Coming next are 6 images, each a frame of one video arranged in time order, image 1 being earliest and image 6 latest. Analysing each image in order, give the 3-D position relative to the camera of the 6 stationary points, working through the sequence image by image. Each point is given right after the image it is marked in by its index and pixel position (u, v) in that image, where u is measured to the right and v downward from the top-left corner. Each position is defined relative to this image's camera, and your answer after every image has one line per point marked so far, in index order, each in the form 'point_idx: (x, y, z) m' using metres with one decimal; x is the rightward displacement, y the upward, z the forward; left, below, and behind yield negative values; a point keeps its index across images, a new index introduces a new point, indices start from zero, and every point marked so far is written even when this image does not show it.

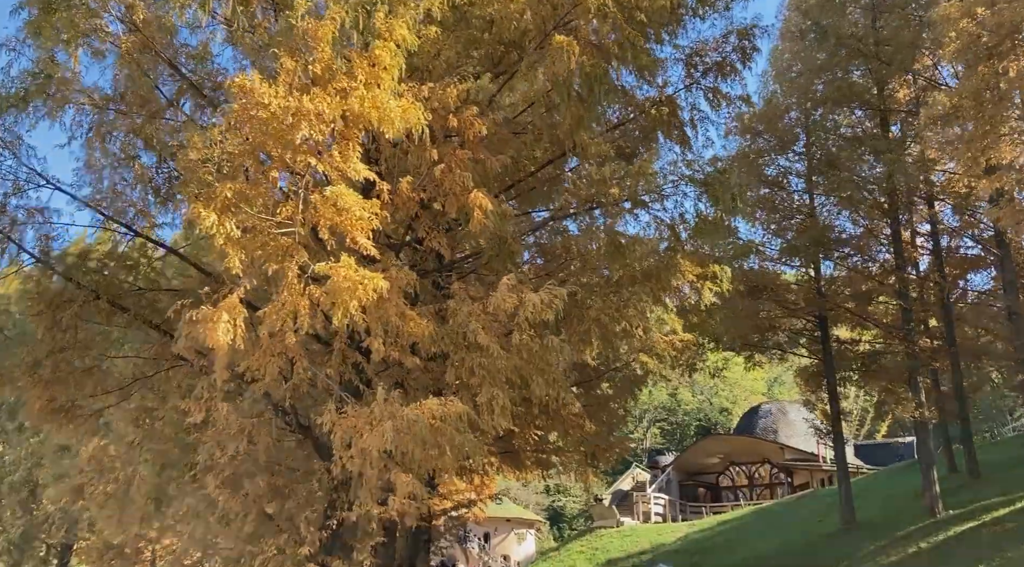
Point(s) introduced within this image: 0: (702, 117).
0: (+2.2, +1.9, +11.6) m
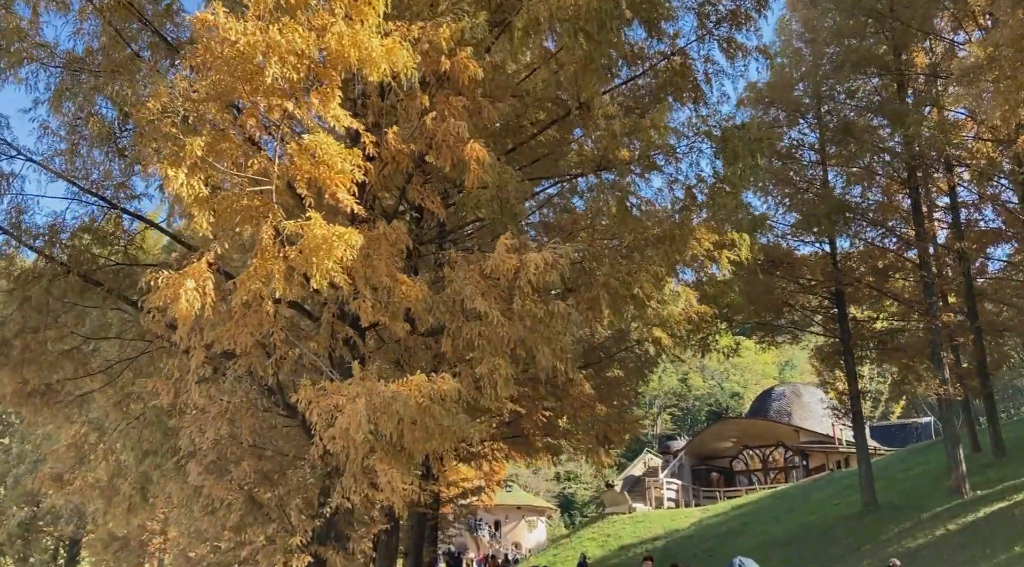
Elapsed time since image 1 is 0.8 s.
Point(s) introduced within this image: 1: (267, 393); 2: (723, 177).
0: (+2.2, +2.2, +10.8) m
1: (-2.1, -0.9, +8.9) m
2: (+2.1, +1.0, +10.2) m
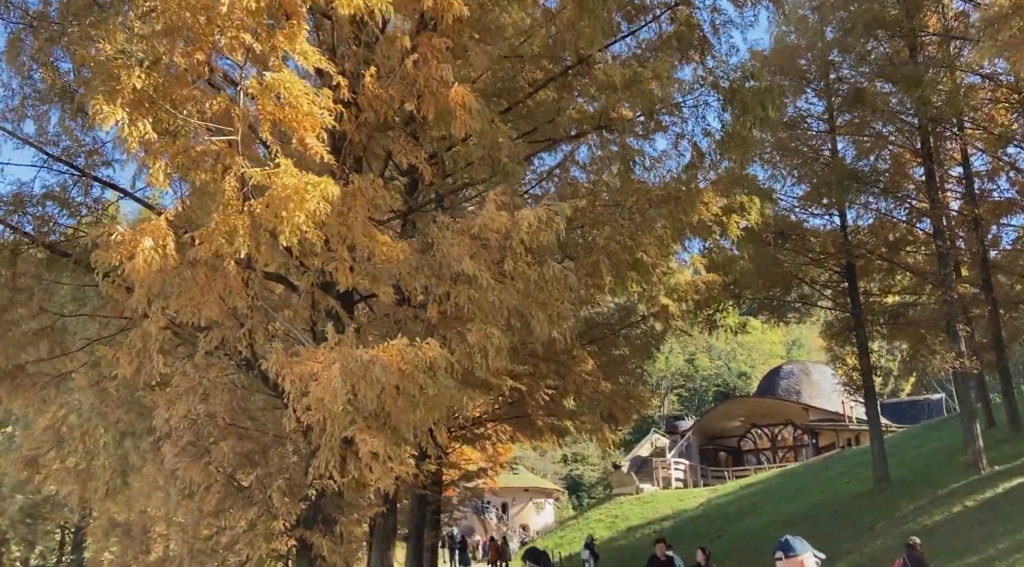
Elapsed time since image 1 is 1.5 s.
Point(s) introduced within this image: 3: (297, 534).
0: (+2.1, +2.6, +10.2) m
1: (-2.2, -0.7, +8.3) m
2: (+2.0, +1.4, +9.5) m
3: (-1.8, -2.1, +8.4) m
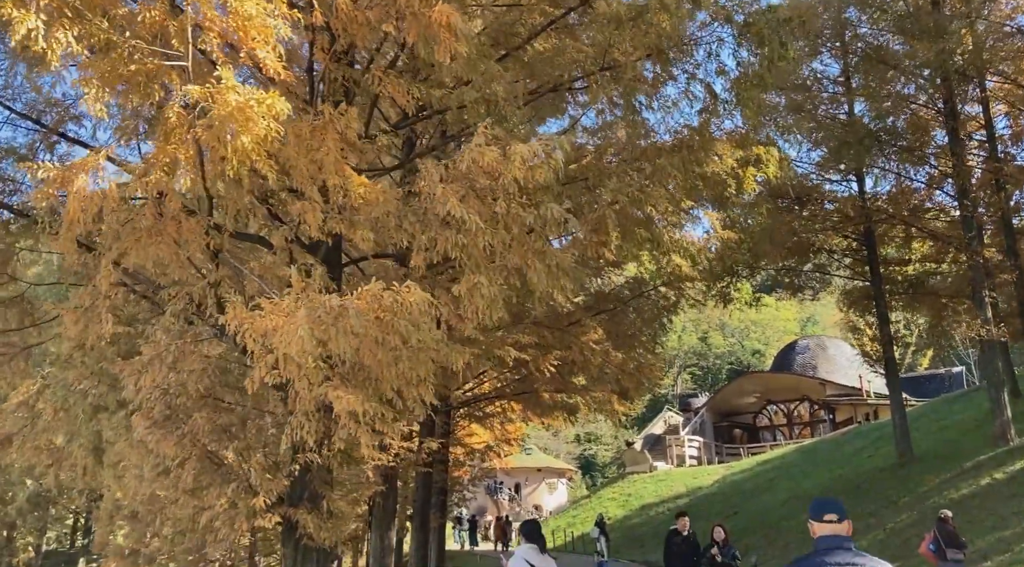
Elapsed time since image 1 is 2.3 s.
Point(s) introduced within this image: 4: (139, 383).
0: (+2.1, +3.0, +9.4) m
1: (-2.2, -0.4, +7.7) m
2: (+2.0, +1.8, +8.8) m
3: (-1.8, -1.7, +7.8) m
4: (-2.7, -0.7, +7.4) m
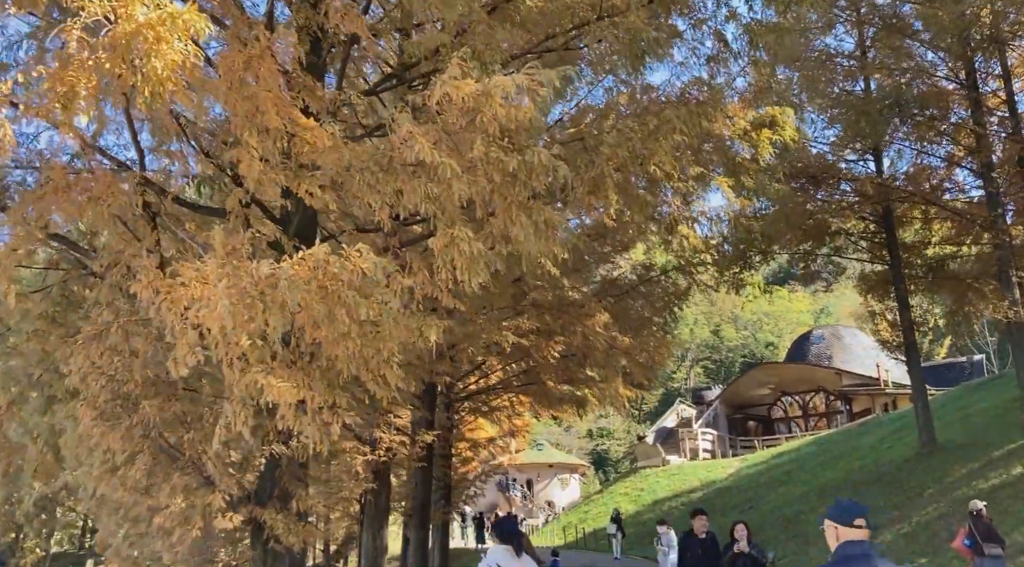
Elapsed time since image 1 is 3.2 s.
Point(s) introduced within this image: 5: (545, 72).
0: (+2.0, +3.2, +8.5) m
1: (-2.2, -0.2, +6.8) m
2: (+1.9, +2.0, +7.9) m
3: (-1.8, -1.6, +7.0) m
4: (-2.8, -0.6, +6.6) m
5: (+0.2, +1.1, +5.4) m
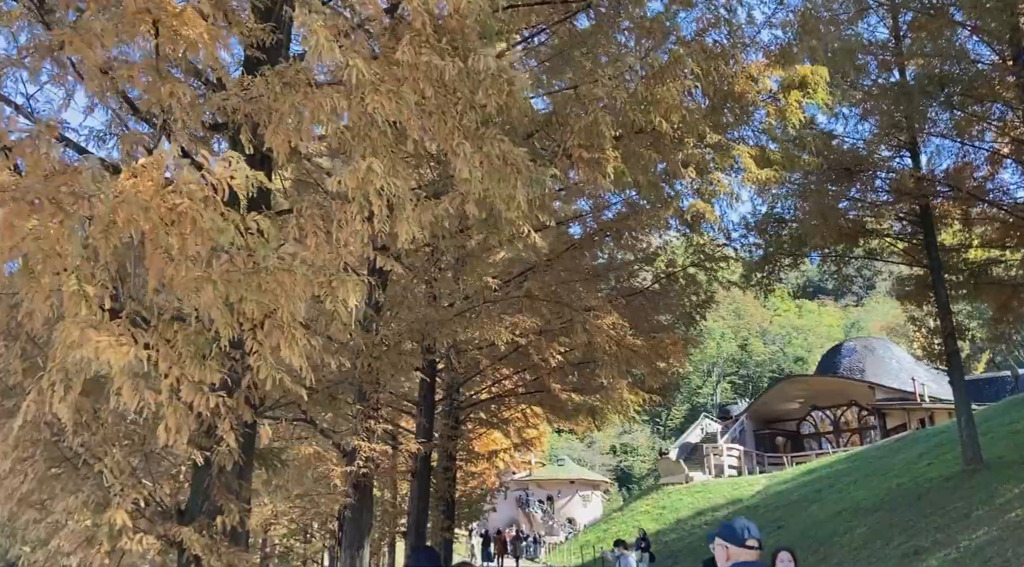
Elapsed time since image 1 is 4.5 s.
0: (+1.9, +3.4, +7.2) m
1: (-2.4, 0.0, +5.6) m
2: (+1.8, +2.1, +6.6) m
3: (-2.0, -1.4, +5.7) m
4: (-2.9, -0.4, +5.4) m
5: (0.0, +1.2, +4.1) m
